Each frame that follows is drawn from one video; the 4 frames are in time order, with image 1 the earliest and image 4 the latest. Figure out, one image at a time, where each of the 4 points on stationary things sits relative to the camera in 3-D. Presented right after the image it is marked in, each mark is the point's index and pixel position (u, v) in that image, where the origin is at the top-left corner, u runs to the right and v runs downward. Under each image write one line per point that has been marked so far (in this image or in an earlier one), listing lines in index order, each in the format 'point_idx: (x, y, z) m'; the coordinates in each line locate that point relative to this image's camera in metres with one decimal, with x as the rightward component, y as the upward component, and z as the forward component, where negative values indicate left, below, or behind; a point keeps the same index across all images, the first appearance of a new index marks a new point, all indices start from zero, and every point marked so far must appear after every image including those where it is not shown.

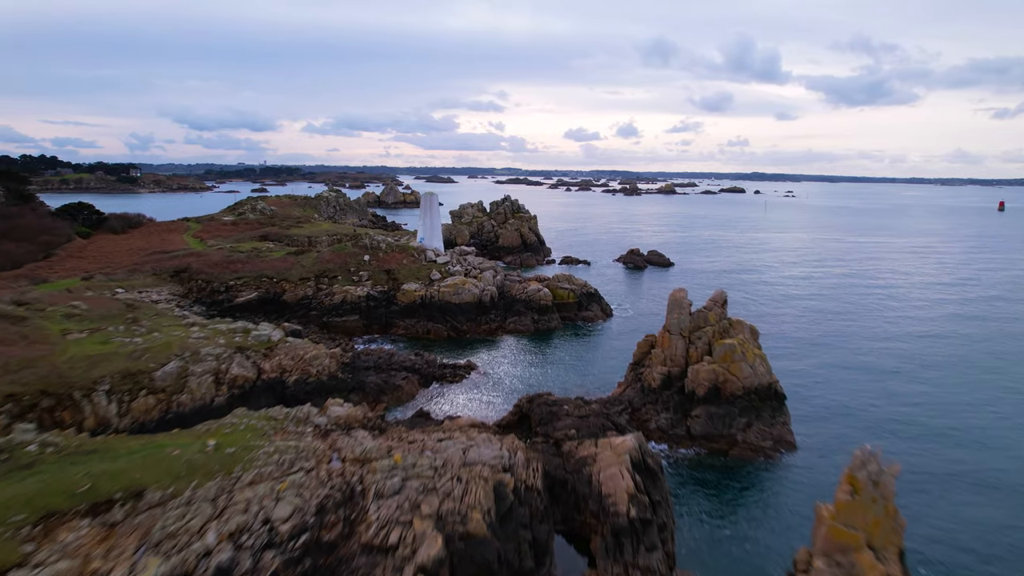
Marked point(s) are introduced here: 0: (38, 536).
0: (-8.2, -4.3, +10.9) m
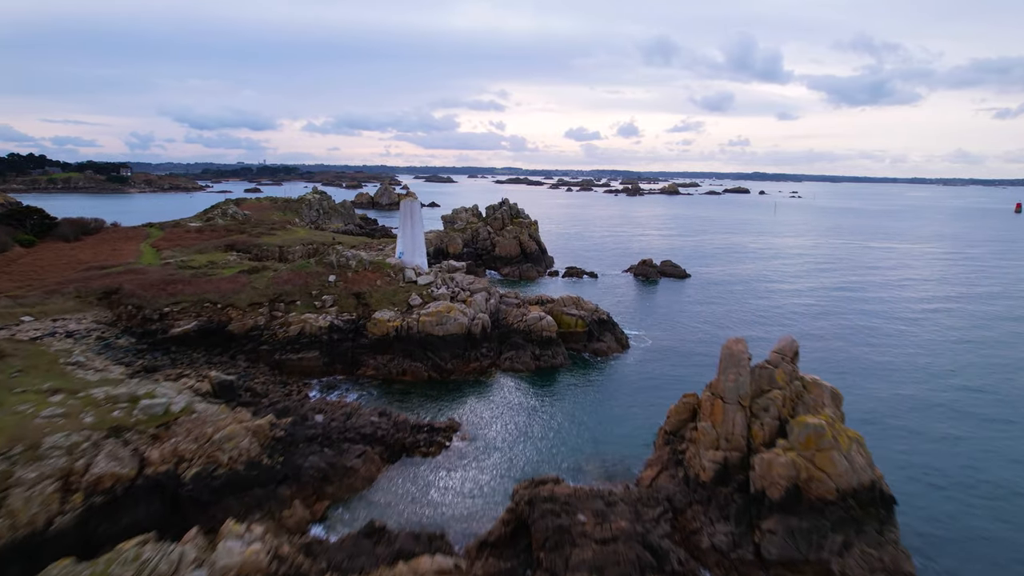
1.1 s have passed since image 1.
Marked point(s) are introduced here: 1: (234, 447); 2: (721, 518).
0: (-8.4, -5.6, +4.6) m
1: (-7.0, -4.0, +15.9) m
2: (+4.9, -5.4, +14.9) m
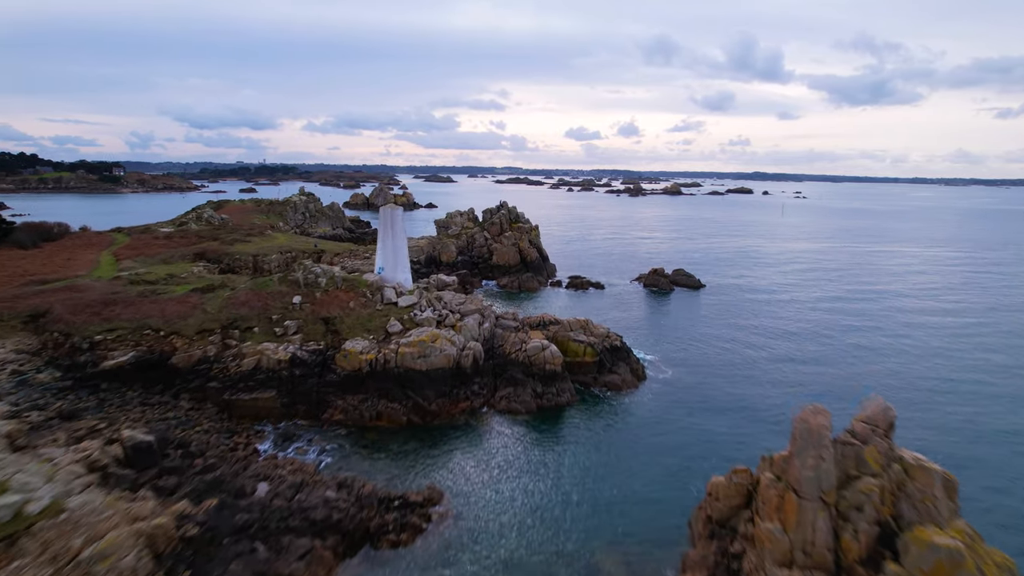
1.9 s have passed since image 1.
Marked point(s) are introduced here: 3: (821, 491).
0: (-8.5, -6.5, 0.0) m
1: (-7.1, -4.9, +11.3) m
2: (+4.8, -6.4, +10.4) m
3: (+5.8, -3.8, +11.8) m
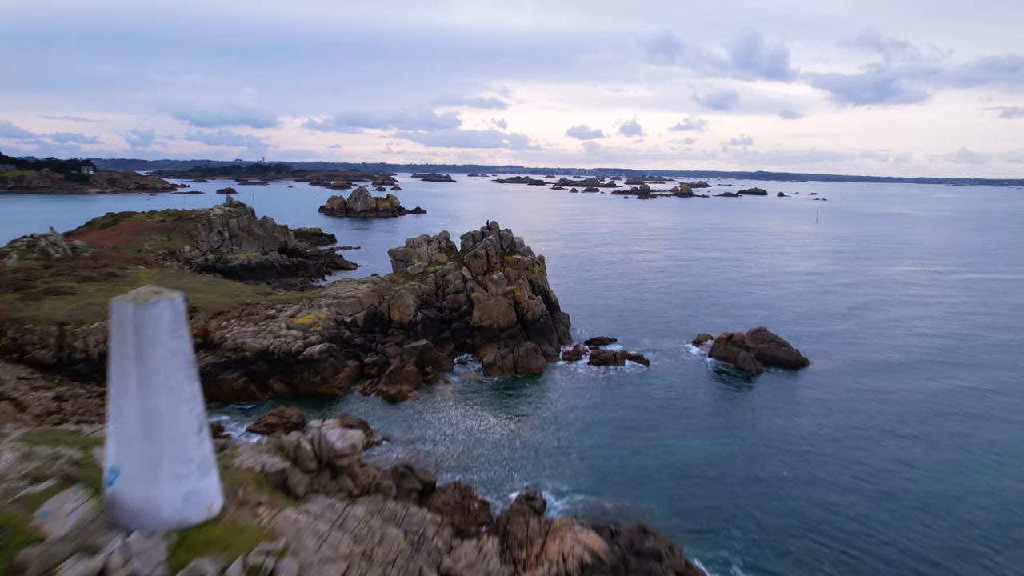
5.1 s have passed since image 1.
0: (-9.1, -10.4, -18.5) m
1: (-7.6, -8.8, -7.2) m
2: (+4.3, -10.3, -8.1) m
3: (+5.3, -7.7, -6.7) m
